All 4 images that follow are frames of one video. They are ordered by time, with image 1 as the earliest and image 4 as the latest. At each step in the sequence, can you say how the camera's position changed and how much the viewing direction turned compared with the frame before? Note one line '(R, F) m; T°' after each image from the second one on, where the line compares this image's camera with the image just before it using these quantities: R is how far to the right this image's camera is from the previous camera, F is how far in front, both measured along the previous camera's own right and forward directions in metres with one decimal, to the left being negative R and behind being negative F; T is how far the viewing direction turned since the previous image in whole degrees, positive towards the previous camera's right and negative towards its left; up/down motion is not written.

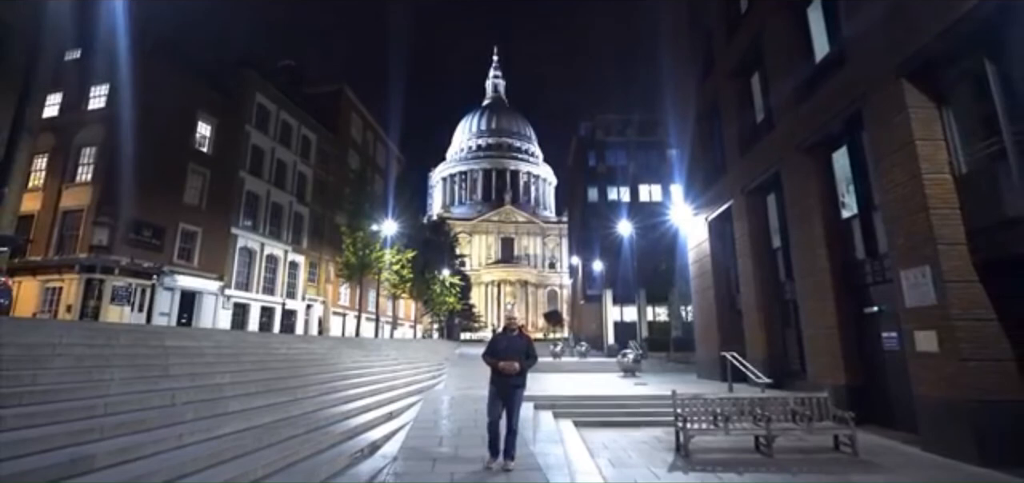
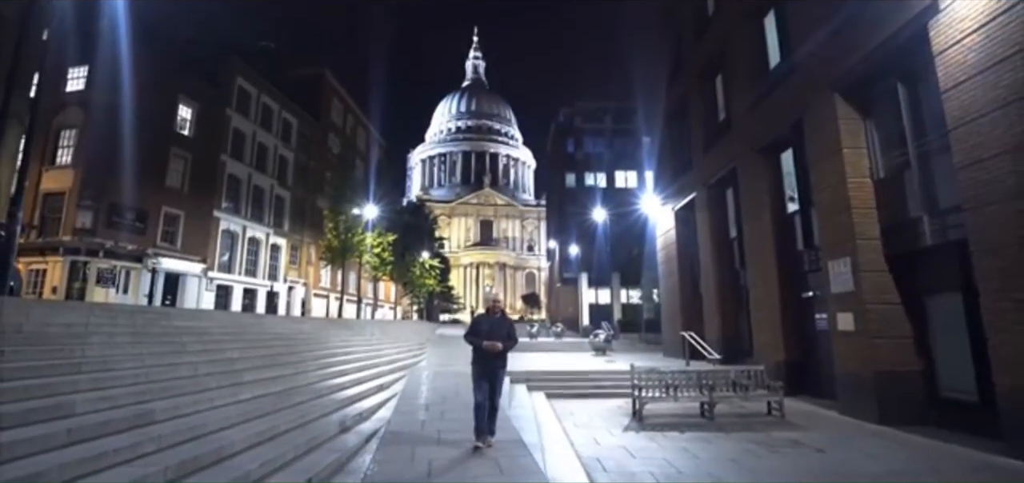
(0.0, -1.1) m; +2°
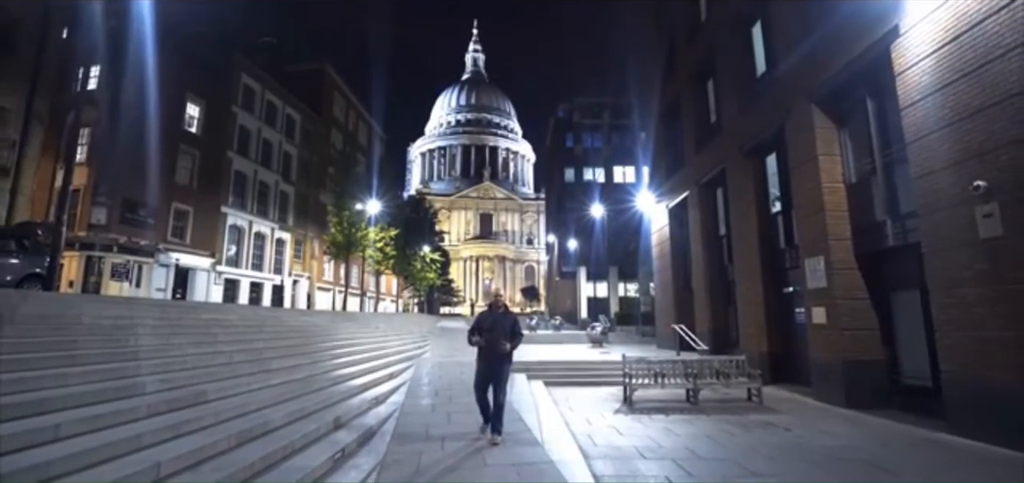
(0.0, -0.9) m; 0°
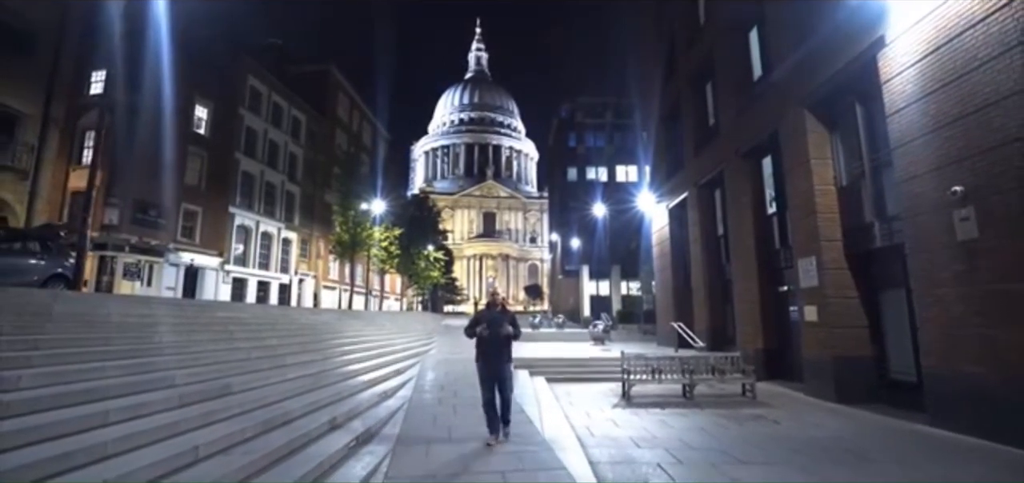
(0.0, -0.4) m; 0°
